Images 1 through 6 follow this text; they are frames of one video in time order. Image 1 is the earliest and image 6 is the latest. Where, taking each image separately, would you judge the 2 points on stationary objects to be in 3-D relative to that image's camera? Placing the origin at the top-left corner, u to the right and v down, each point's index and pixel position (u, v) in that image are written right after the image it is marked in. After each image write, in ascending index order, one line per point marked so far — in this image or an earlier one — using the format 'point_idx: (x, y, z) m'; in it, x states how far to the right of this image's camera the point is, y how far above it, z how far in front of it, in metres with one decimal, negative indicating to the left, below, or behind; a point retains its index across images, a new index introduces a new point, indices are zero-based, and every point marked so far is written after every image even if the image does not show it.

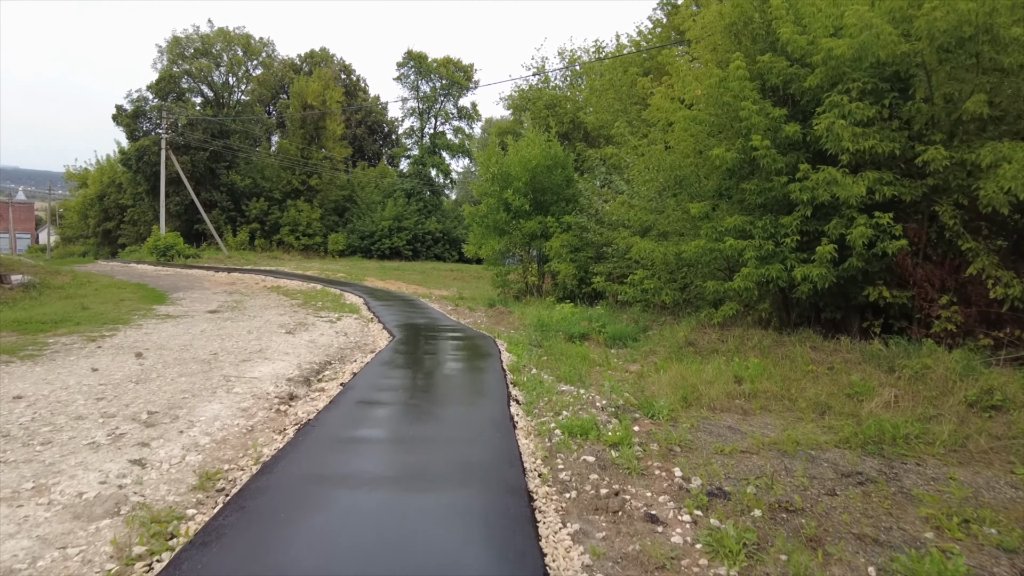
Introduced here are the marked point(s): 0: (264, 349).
0: (-2.9, -0.7, +7.8) m
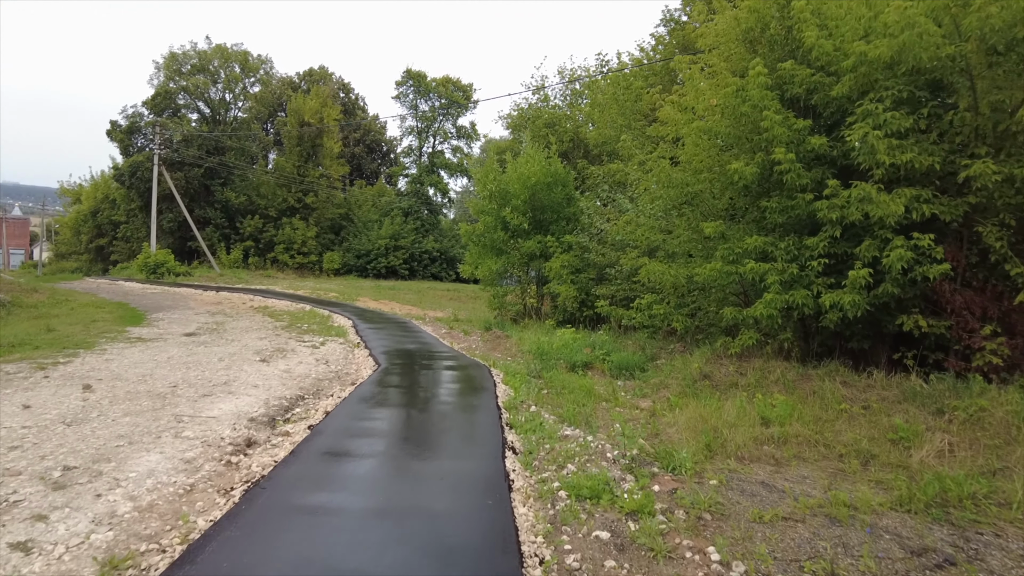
0: (-3.0, -1.0, +7.0) m
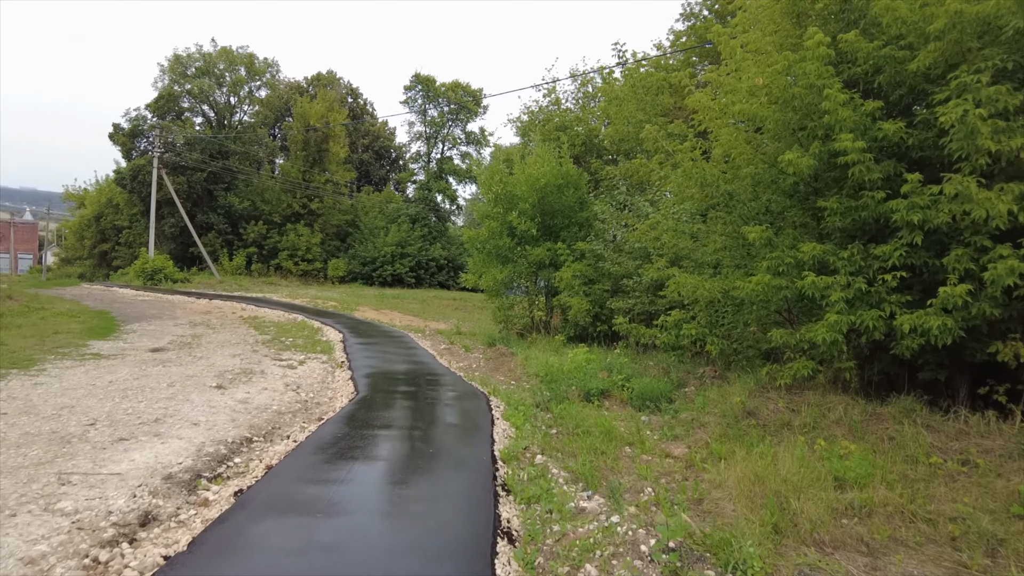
0: (-3.0, -1.1, +5.7) m
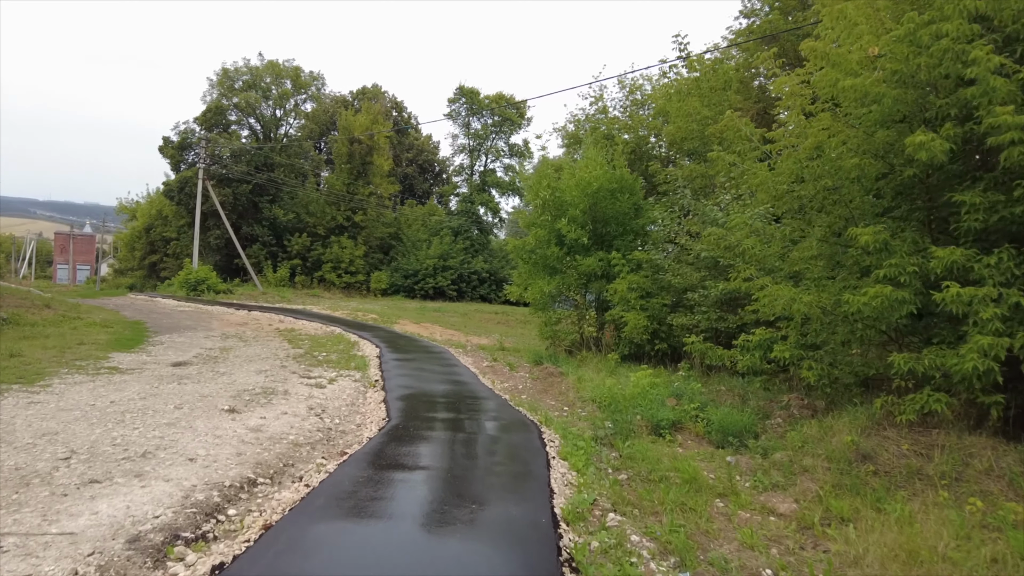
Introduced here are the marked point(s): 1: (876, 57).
0: (-2.5, -1.2, +4.7) m
1: (+3.2, +2.0, +5.8) m
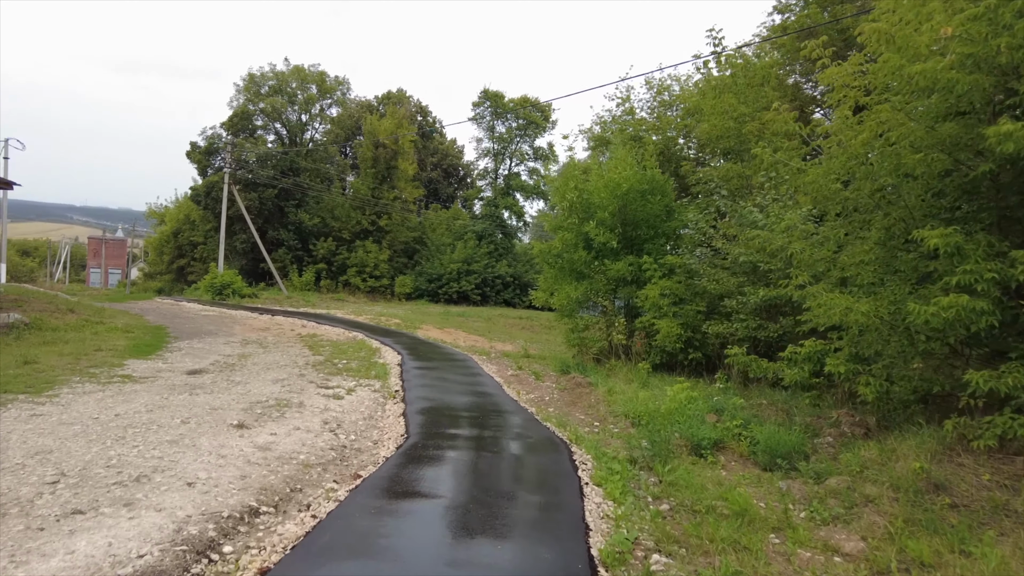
0: (-2.3, -1.2, +4.3) m
1: (+3.5, +2.0, +5.2) m
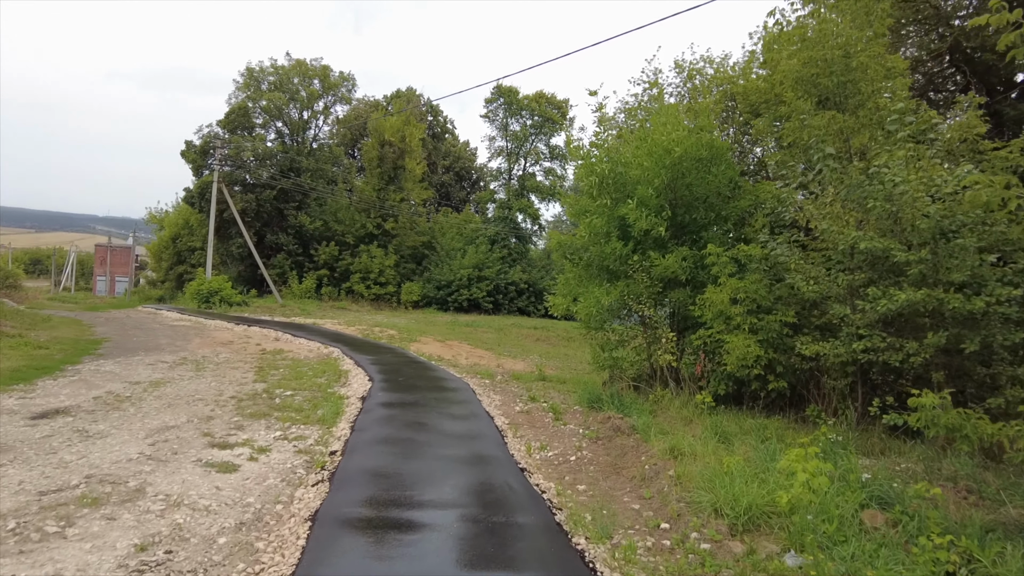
0: (-2.4, -1.2, +1.1) m
1: (+3.4, +2.0, +1.9) m
